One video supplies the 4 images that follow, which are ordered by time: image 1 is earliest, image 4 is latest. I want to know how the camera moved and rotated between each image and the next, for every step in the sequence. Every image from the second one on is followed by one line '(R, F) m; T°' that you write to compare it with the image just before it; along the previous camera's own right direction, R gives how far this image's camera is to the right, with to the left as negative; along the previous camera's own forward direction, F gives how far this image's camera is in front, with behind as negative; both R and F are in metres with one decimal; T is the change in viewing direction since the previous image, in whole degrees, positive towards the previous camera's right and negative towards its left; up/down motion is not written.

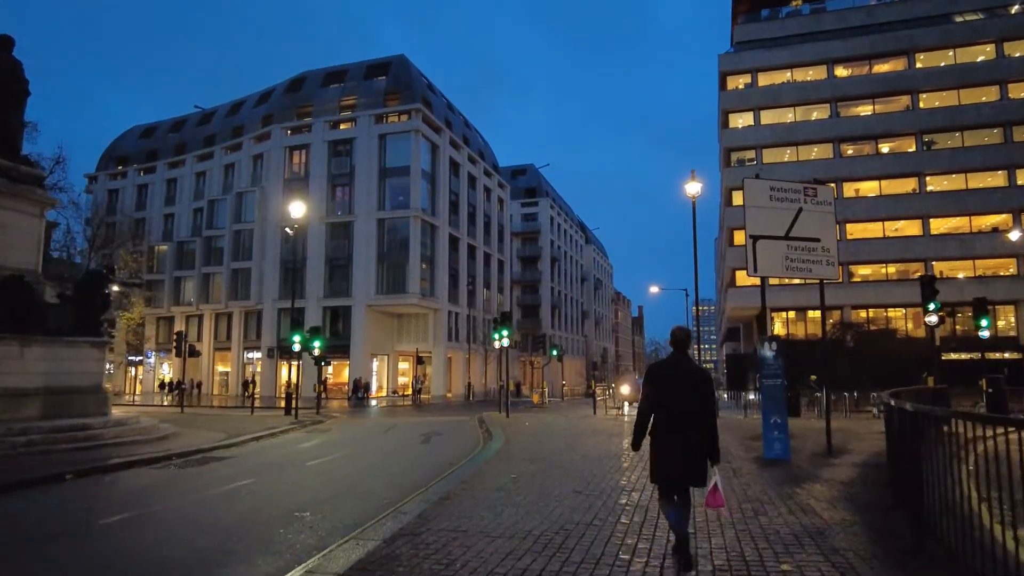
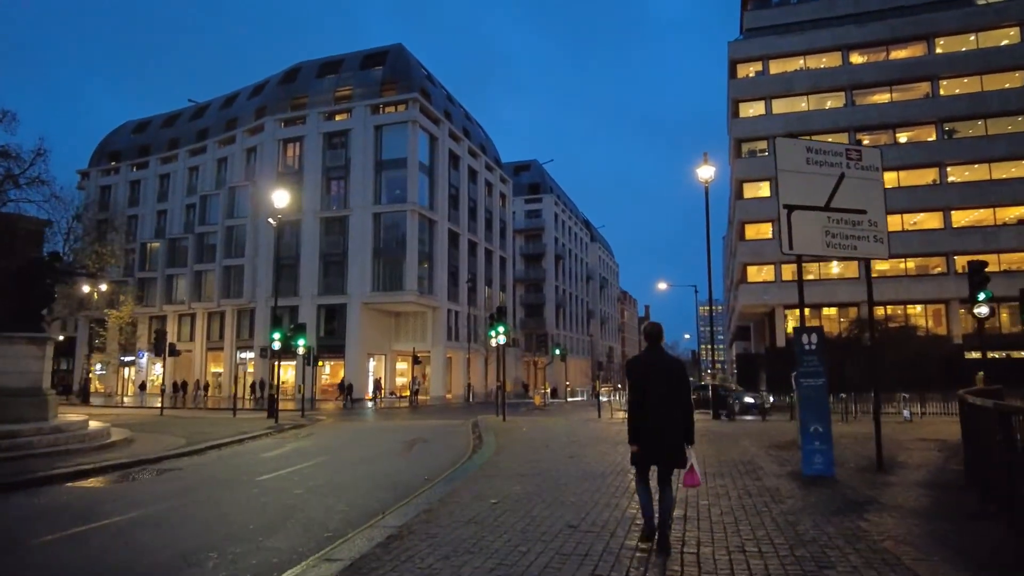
(+0.3, +1.8) m; 0°
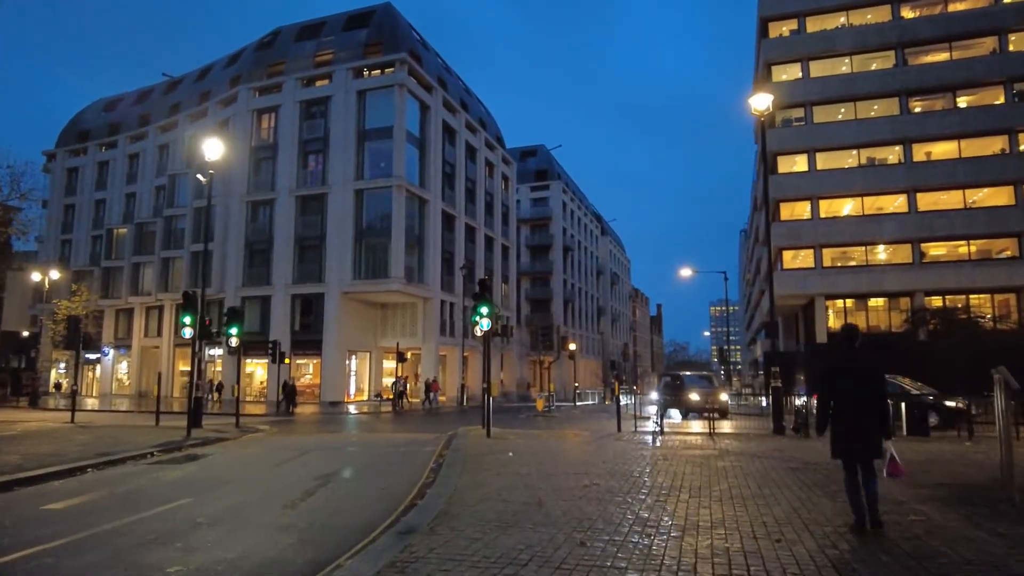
(+0.5, +5.5) m; -1°
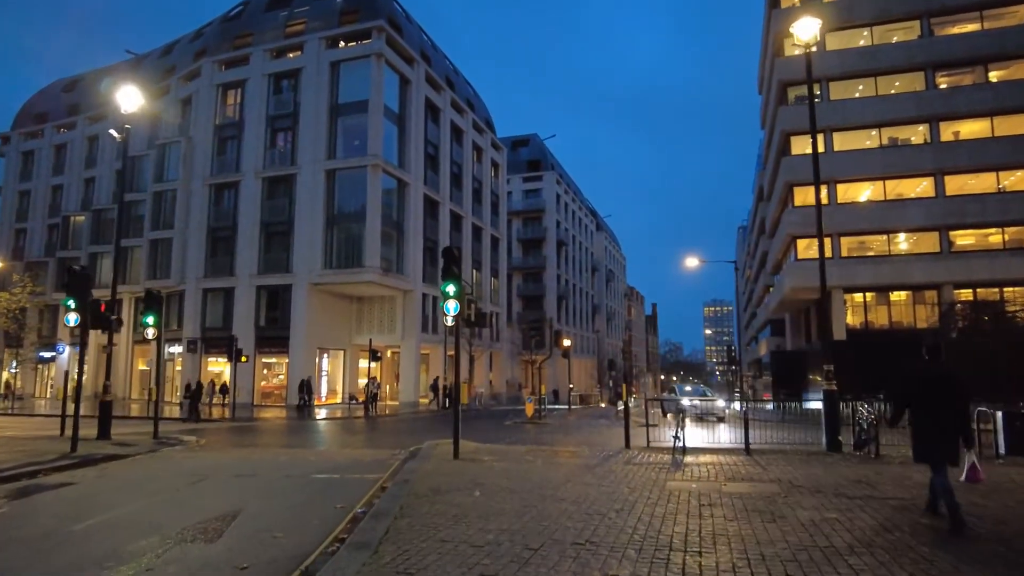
(+0.3, +3.6) m; +1°
